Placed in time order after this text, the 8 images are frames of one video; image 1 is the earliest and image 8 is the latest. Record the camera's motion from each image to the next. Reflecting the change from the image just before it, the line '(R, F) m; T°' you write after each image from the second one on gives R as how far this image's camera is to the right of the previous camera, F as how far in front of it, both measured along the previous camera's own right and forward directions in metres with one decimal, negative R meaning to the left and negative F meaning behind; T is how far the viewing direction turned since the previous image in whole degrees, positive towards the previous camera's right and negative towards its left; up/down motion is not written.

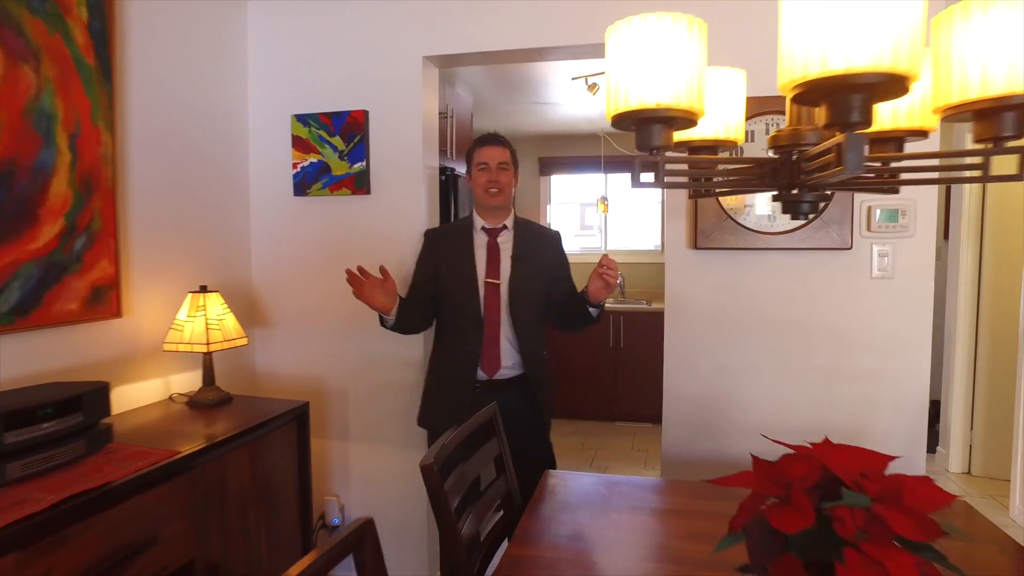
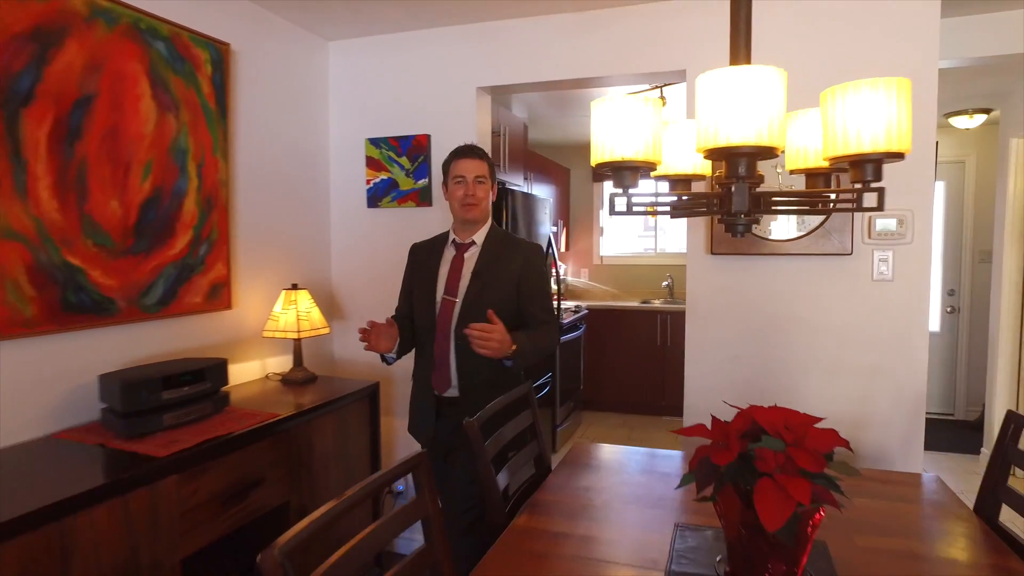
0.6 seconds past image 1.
(+0.1, -0.3) m; -5°
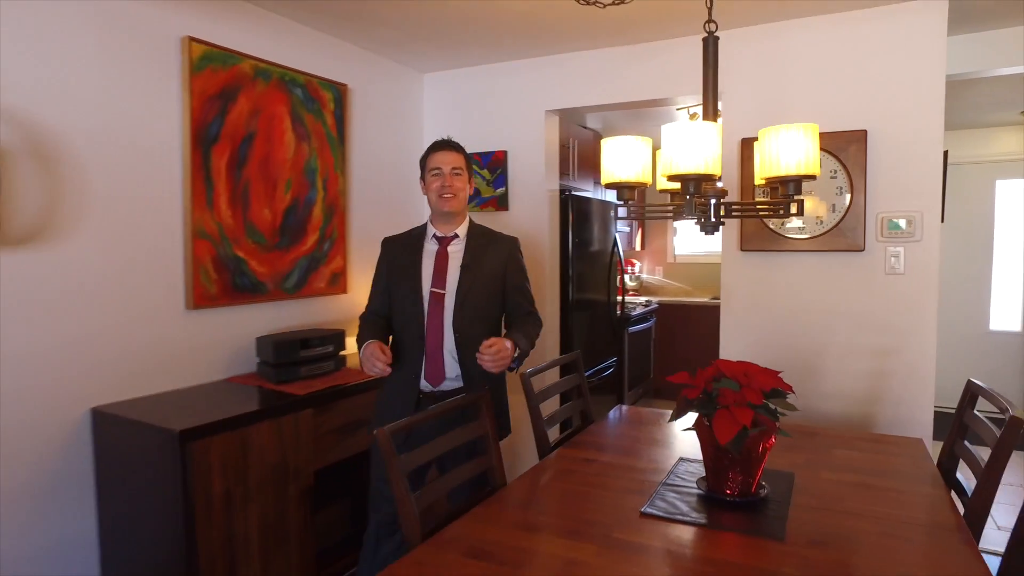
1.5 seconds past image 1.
(+0.1, -0.5) m; -8°
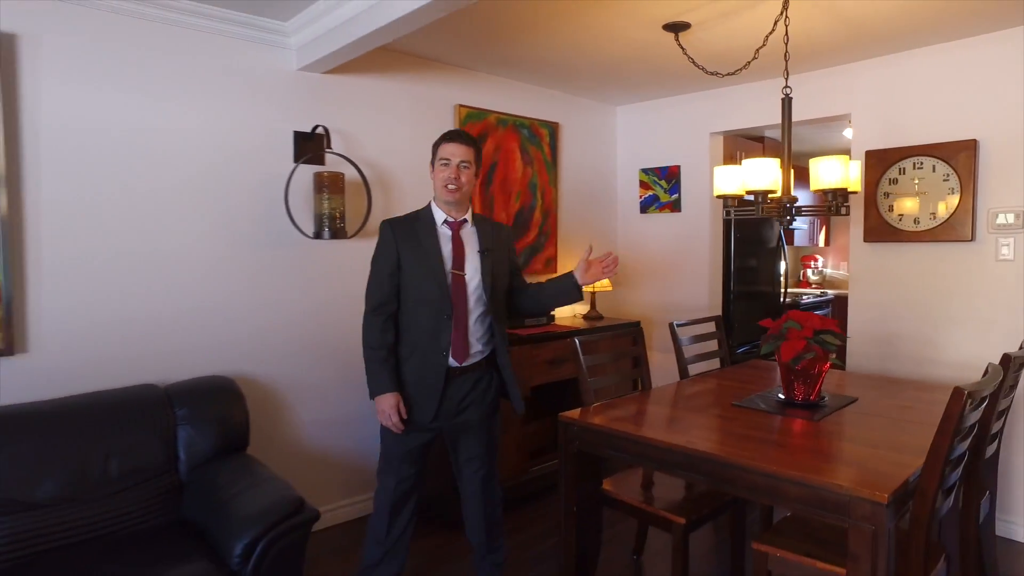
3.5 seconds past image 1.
(+0.3, -0.9) m; -18°
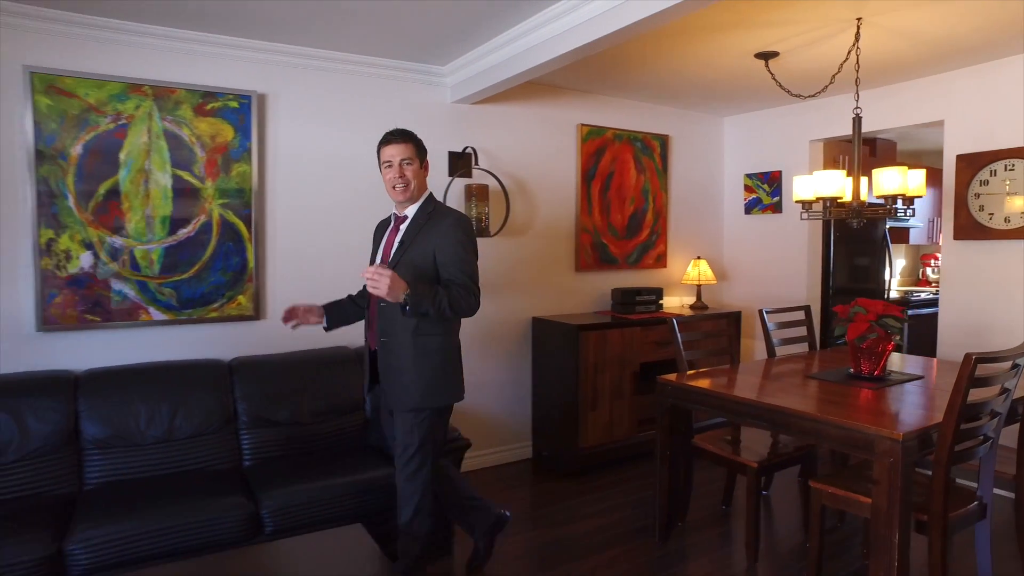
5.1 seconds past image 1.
(+0.1, -0.6) m; -11°
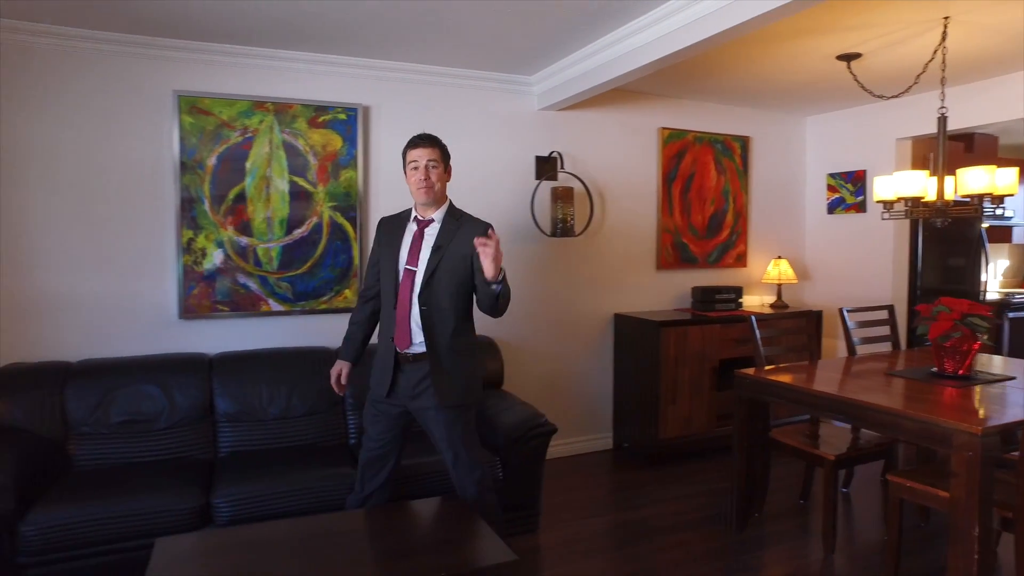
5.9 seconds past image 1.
(0.0, -0.2) m; -6°
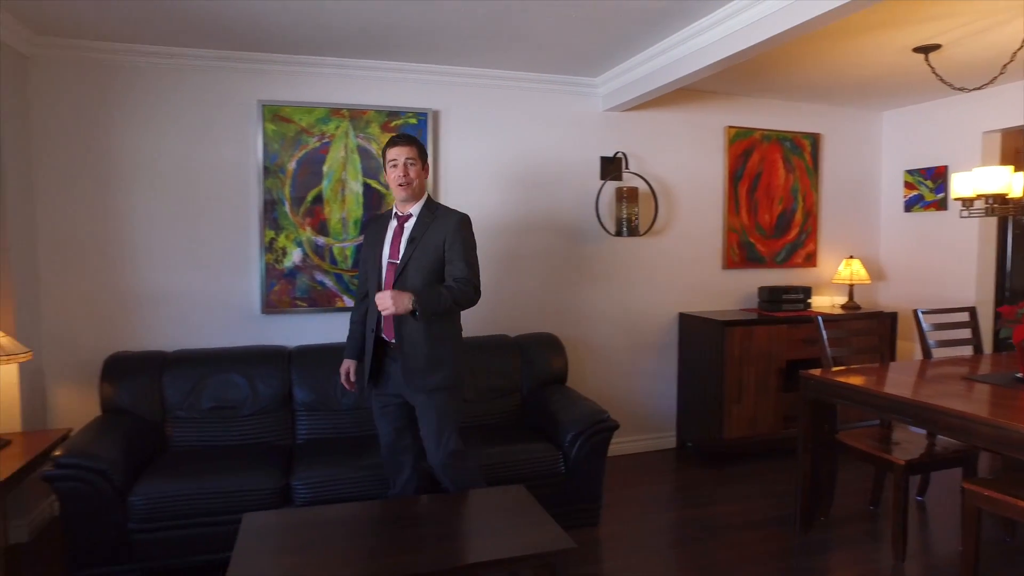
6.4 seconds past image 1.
(0.0, -0.1) m; -6°
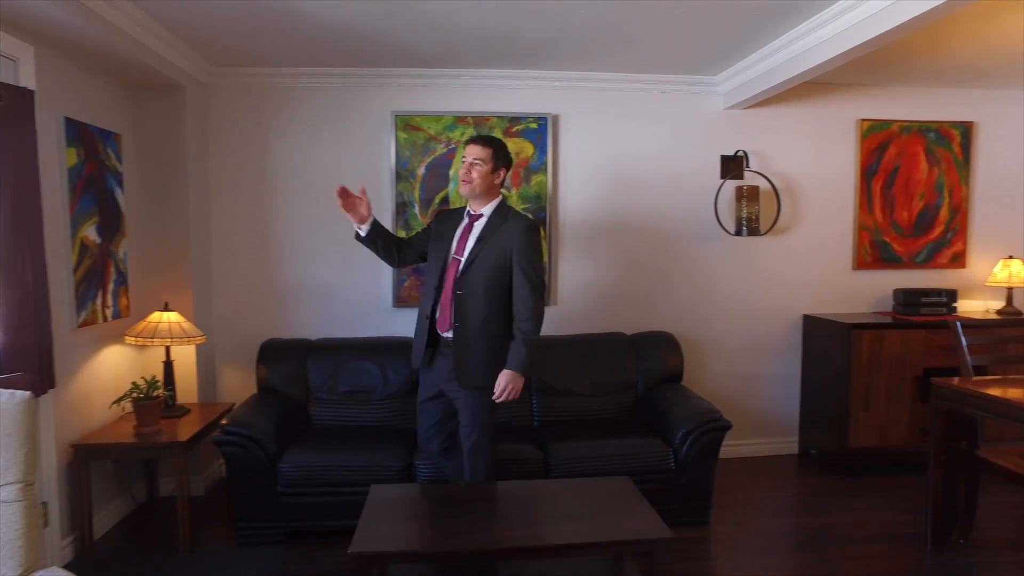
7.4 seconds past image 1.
(0.0, -0.1) m; -10°
